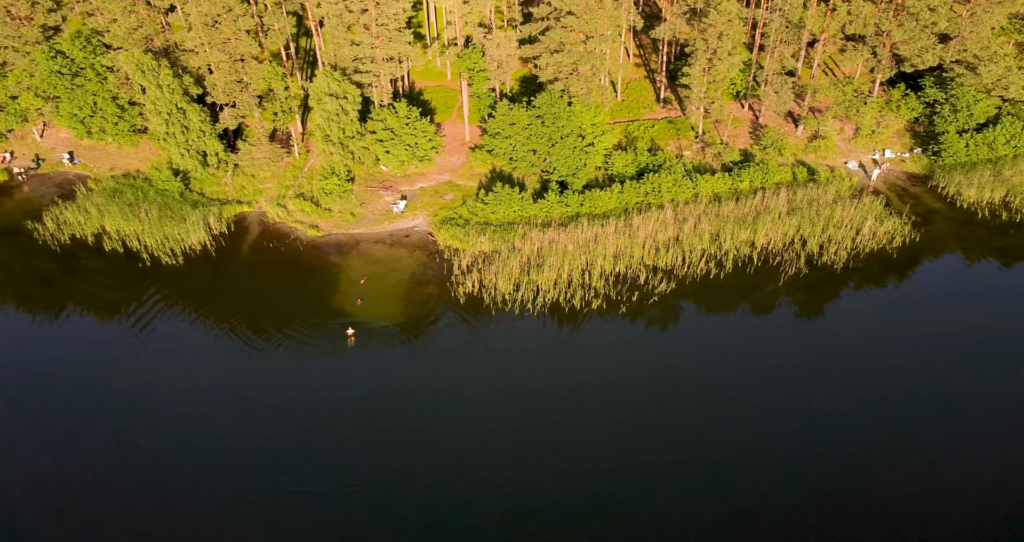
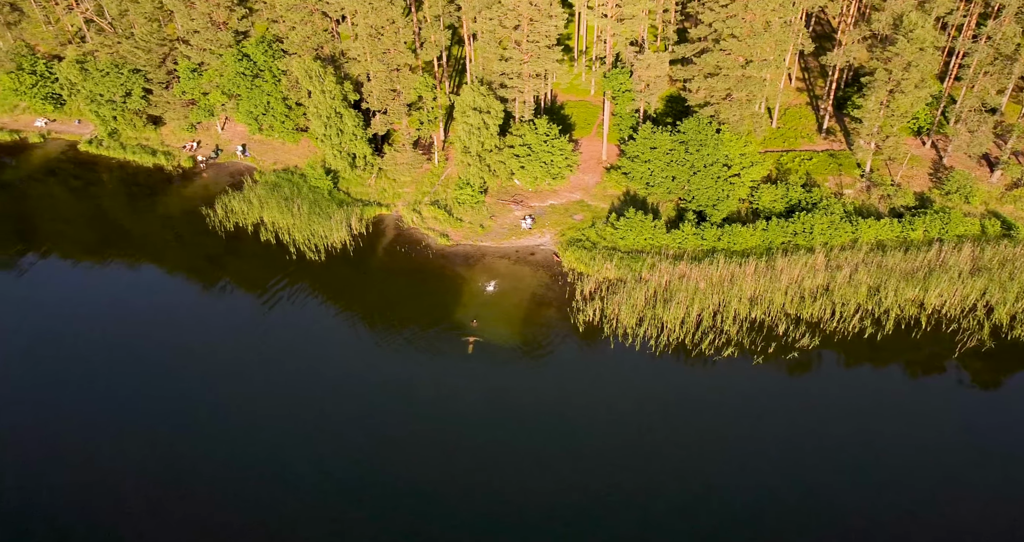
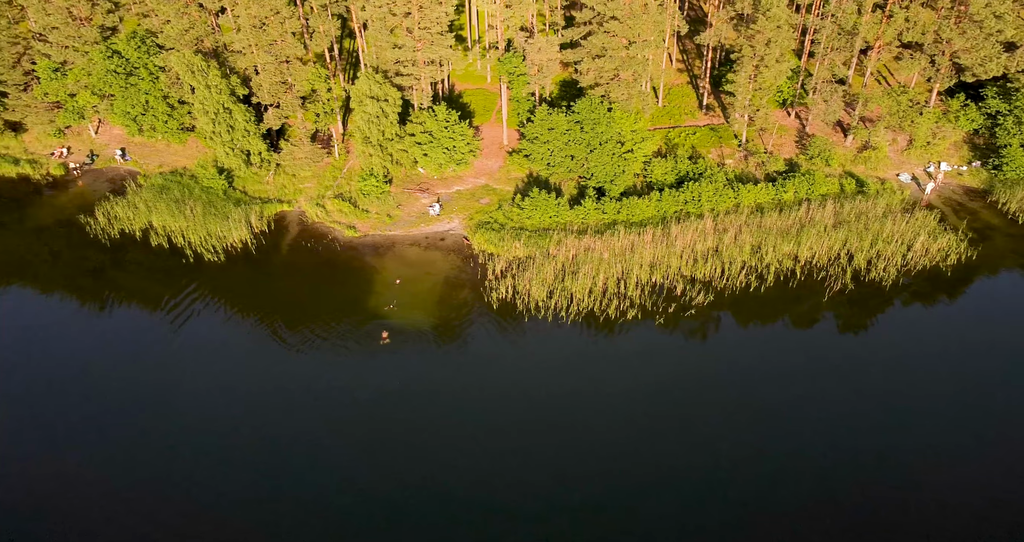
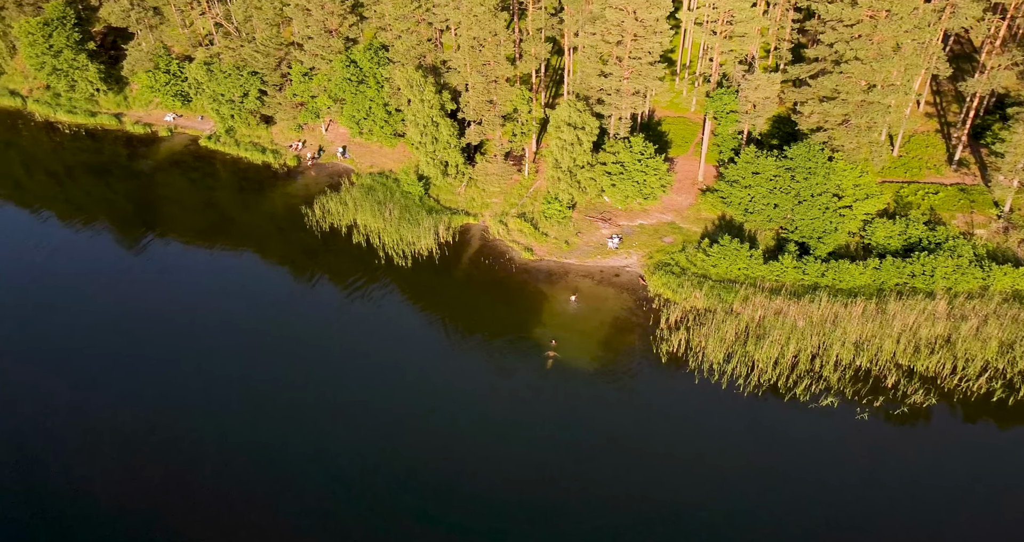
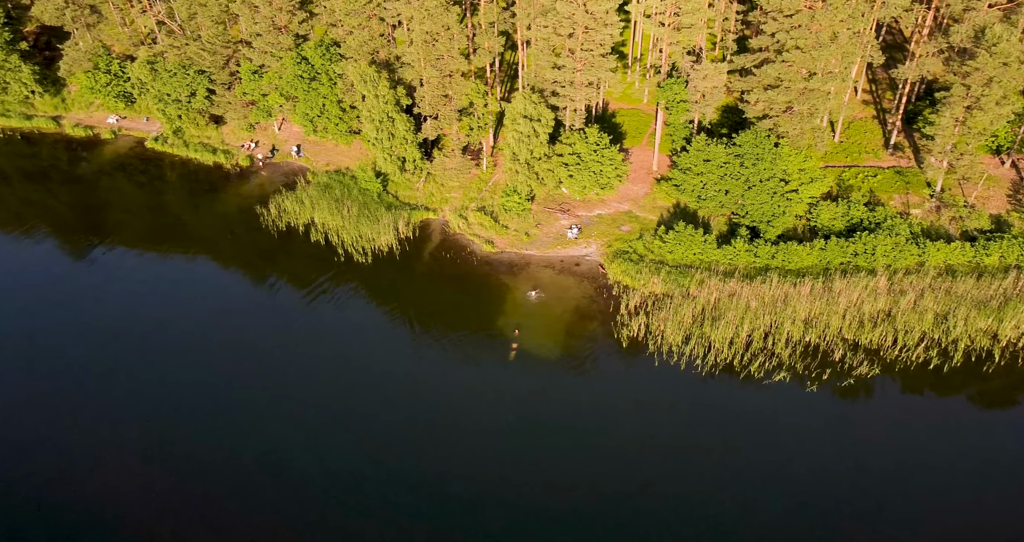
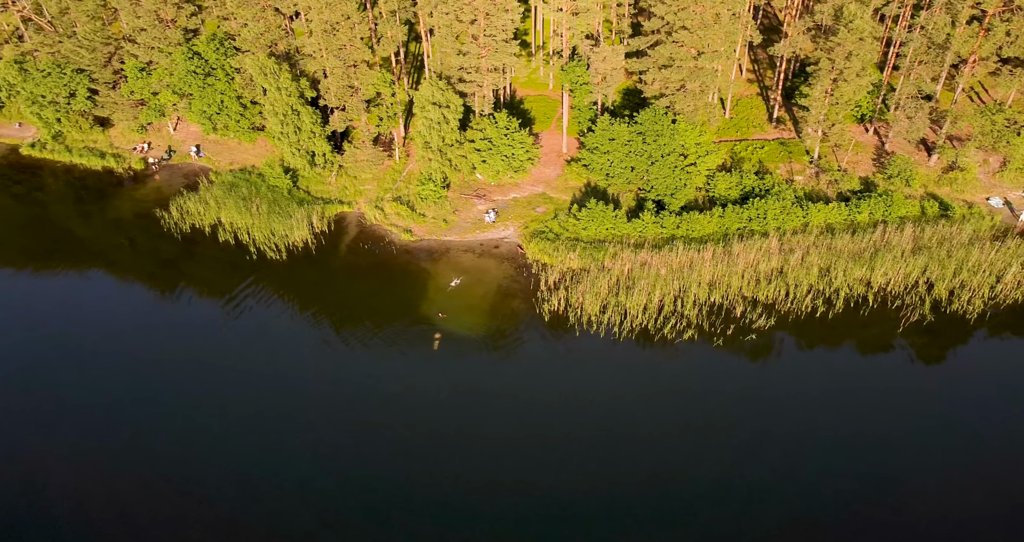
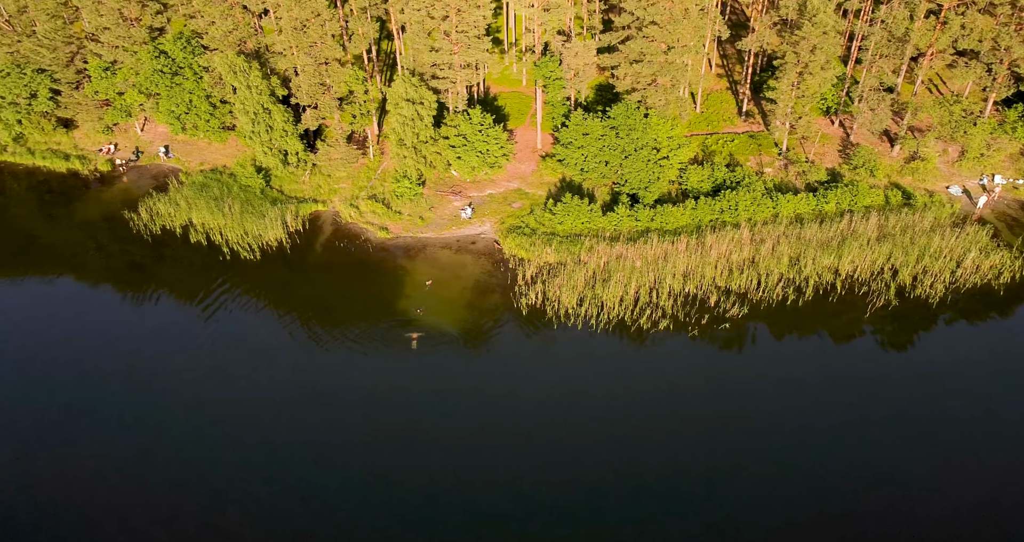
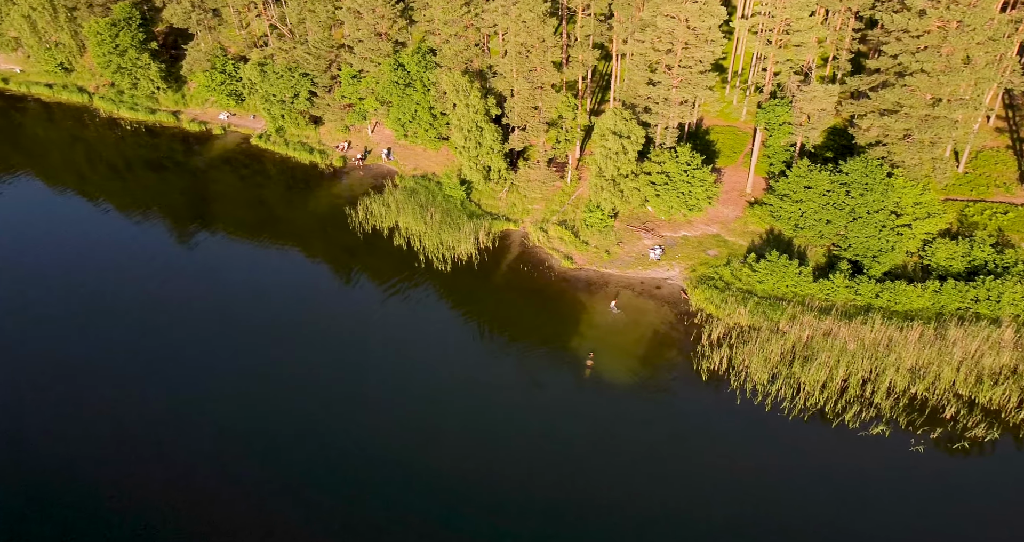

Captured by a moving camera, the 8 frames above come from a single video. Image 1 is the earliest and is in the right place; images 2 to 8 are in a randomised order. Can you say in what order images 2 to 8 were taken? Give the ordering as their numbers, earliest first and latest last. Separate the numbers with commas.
3, 7, 6, 2, 5, 4, 8
